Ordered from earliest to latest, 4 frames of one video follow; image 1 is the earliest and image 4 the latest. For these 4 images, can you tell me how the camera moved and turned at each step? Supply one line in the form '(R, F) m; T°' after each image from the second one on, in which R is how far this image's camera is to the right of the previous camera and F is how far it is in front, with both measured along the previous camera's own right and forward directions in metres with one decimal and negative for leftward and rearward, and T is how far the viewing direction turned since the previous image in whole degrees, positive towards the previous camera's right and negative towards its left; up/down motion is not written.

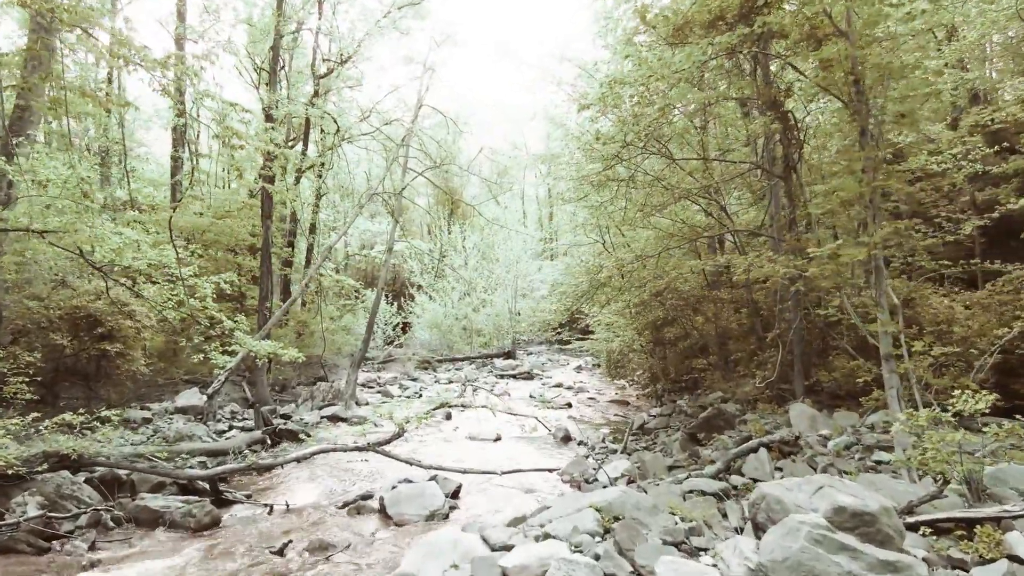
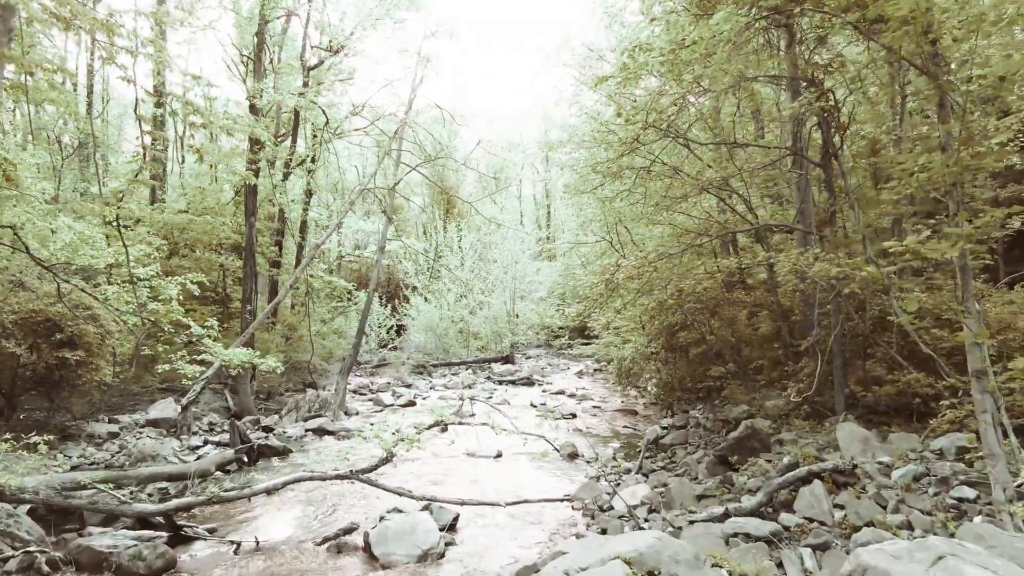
(-0.1, +0.8) m; 0°
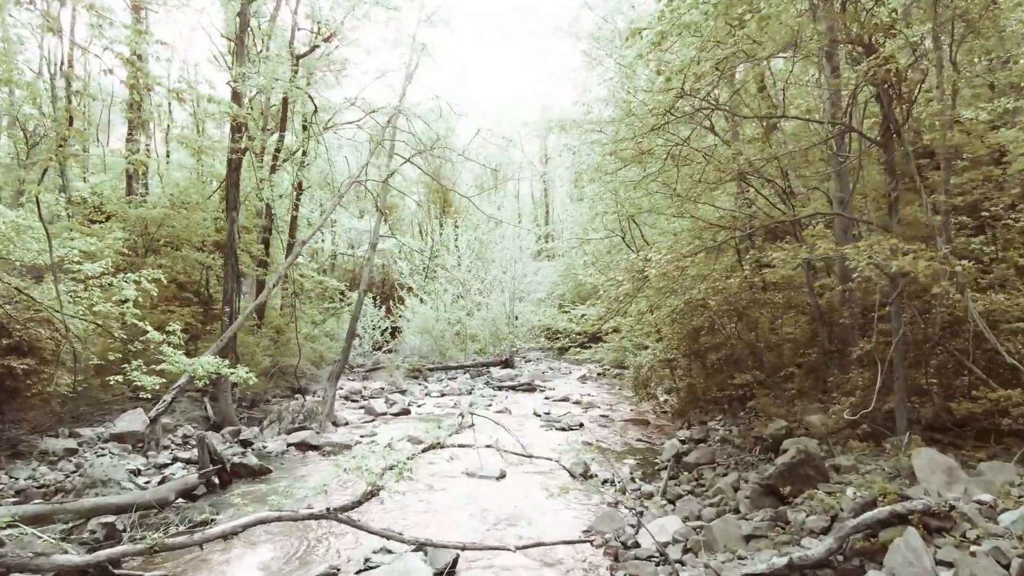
(-0.1, +0.9) m; 0°
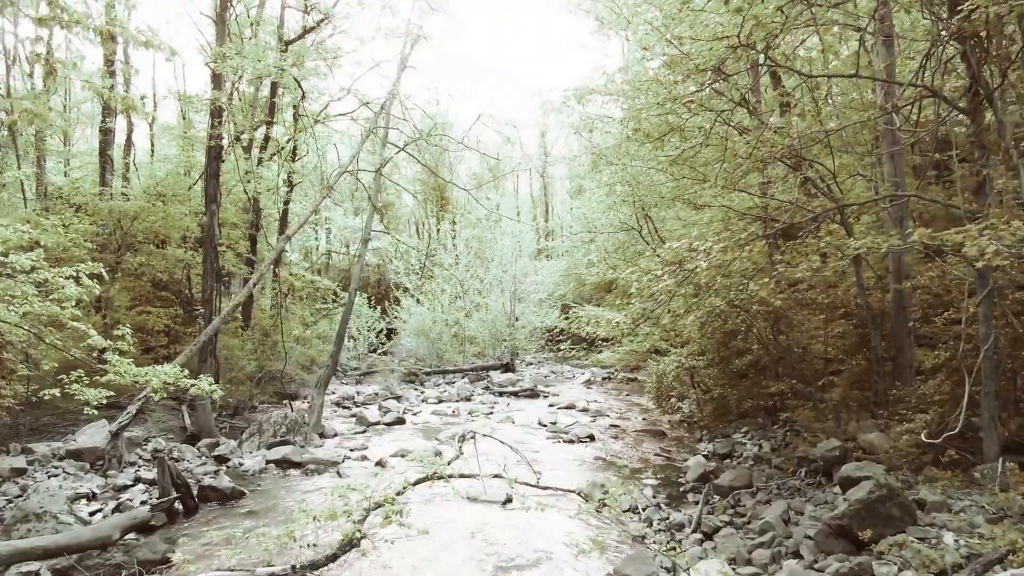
(-0.1, +0.9) m; 0°
